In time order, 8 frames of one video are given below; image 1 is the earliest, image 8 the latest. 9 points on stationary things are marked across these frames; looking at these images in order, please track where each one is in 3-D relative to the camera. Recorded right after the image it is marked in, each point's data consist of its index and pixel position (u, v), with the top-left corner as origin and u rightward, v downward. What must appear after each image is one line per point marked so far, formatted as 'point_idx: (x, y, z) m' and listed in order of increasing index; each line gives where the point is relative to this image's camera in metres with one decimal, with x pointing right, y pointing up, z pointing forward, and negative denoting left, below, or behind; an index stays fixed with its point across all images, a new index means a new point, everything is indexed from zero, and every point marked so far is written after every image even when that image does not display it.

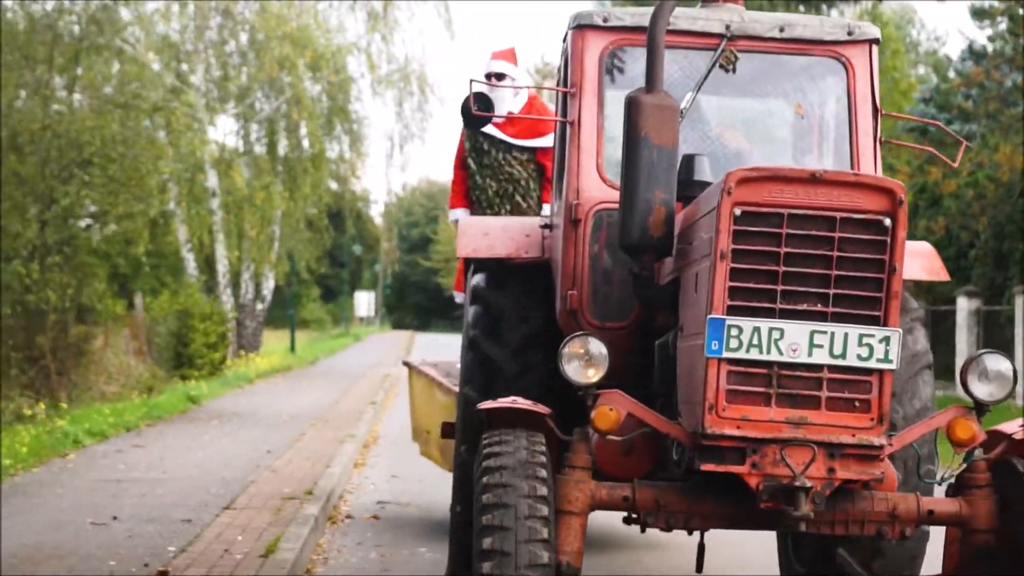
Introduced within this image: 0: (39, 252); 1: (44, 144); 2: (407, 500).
0: (-3.7, +0.3, +13.9) m
1: (-3.7, +1.1, +13.7) m
2: (-0.6, -1.1, +9.5) m
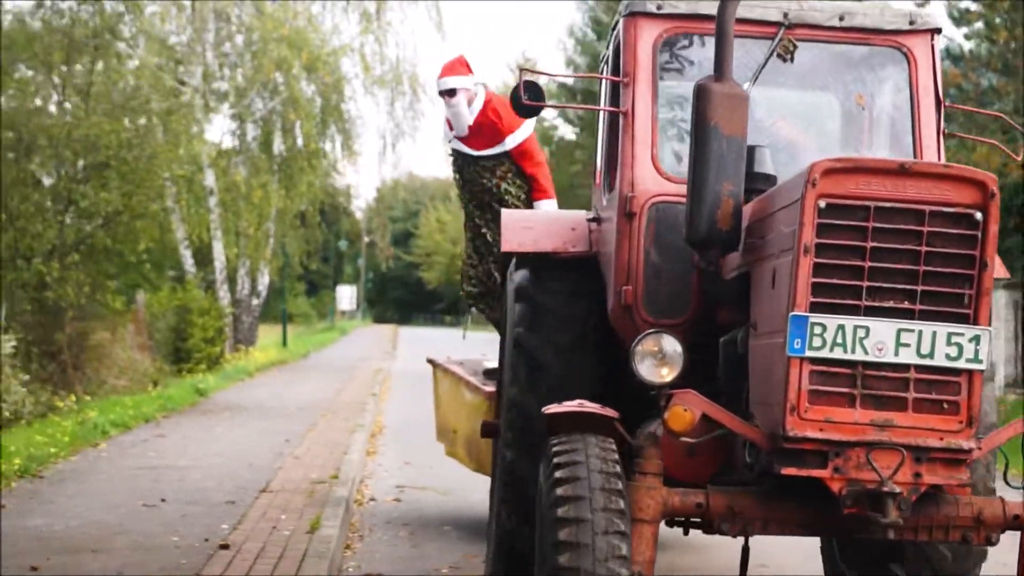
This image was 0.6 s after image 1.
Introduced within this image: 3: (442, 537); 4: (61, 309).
0: (-3.7, +0.3, +14.4) m
1: (-3.7, +1.1, +14.2) m
2: (-0.5, -1.1, +10.1) m
3: (-0.3, -1.1, +7.8) m
4: (-3.9, -0.2, +14.9) m
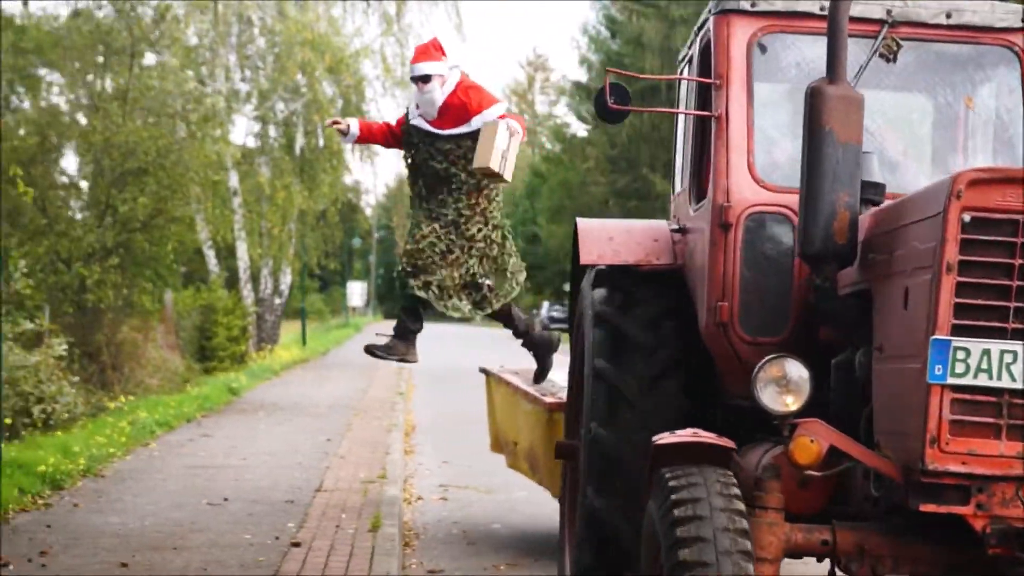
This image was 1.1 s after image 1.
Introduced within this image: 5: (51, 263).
0: (-3.5, +0.3, +14.8) m
1: (-3.4, +1.1, +14.6) m
2: (-0.3, -1.2, +10.4) m
3: (-0.1, -1.1, +8.1) m
4: (-3.6, -0.2, +15.3) m
5: (-3.8, +0.2, +14.4) m
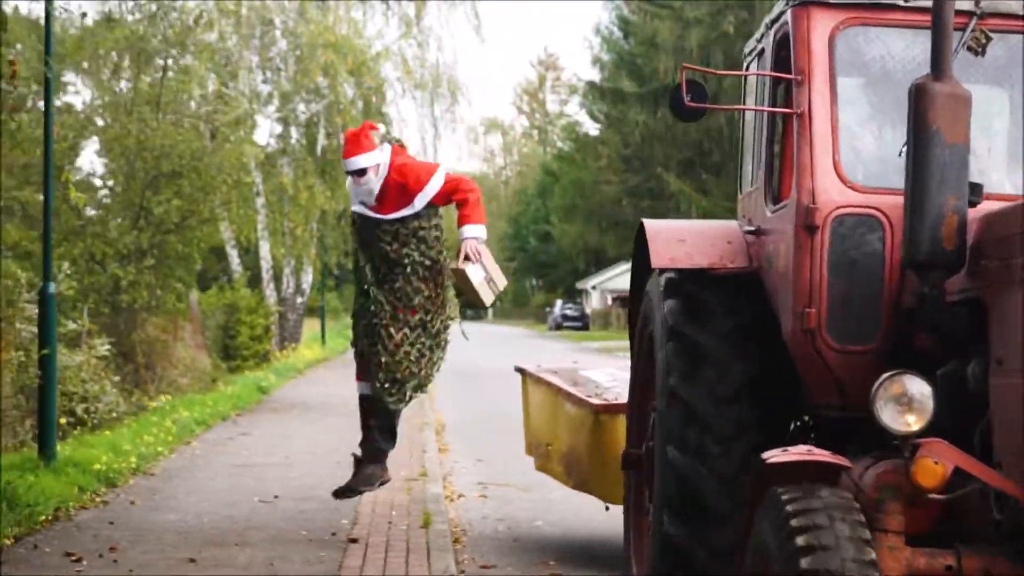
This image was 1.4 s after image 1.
0: (-3.2, +0.3, +15.0) m
1: (-3.2, +1.1, +14.8) m
2: (-0.1, -1.2, +10.6) m
3: (+0.1, -1.2, +8.3) m
4: (-3.4, -0.2, +15.5) m
5: (-3.6, +0.2, +14.6) m
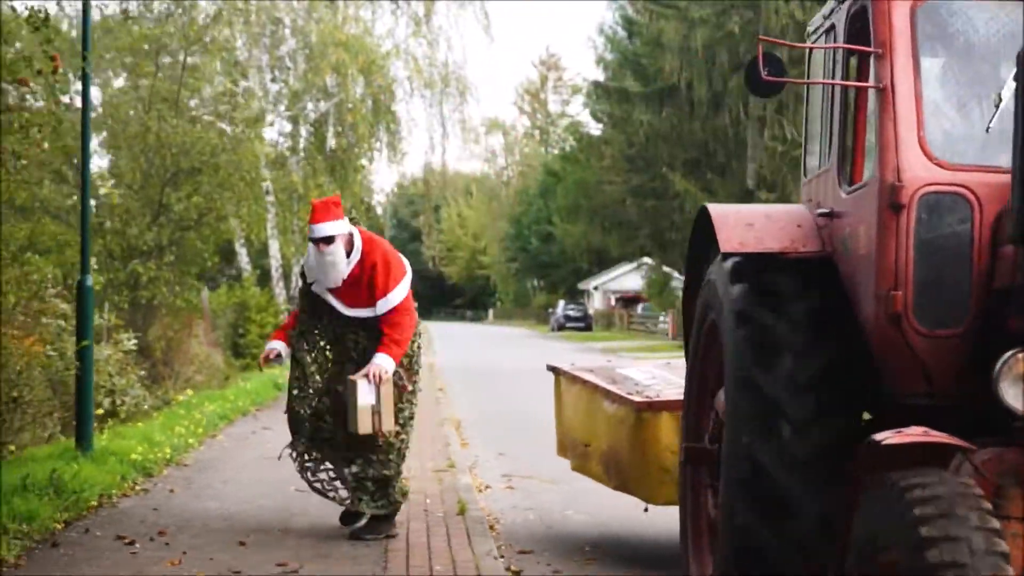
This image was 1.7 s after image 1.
0: (-3.1, +0.3, +15.1) m
1: (-3.0, +1.2, +14.9) m
2: (+0.1, -1.1, +10.7) m
3: (+0.3, -1.1, +8.4) m
4: (-3.2, -0.2, +15.6) m
5: (-3.4, +0.2, +14.7) m
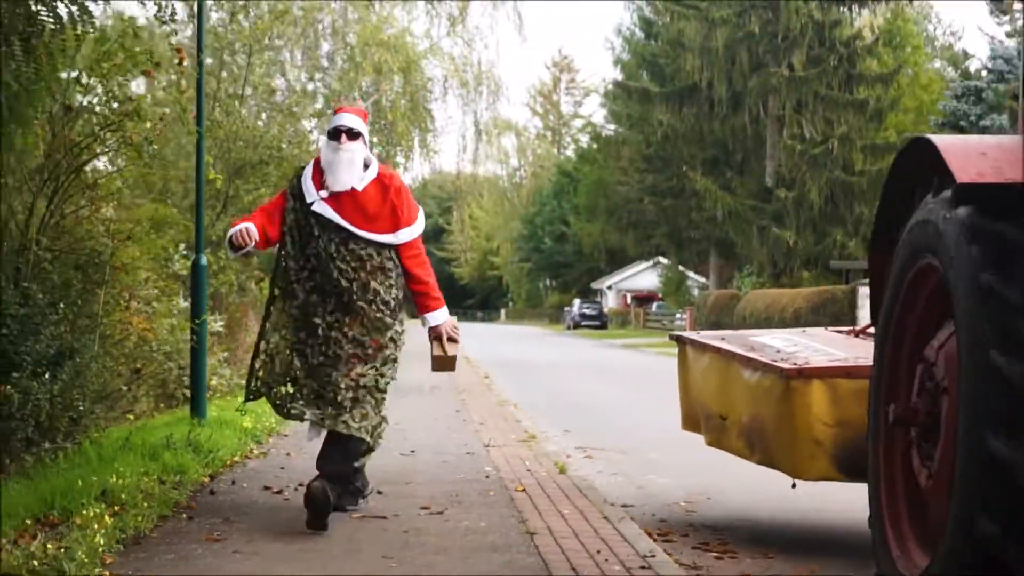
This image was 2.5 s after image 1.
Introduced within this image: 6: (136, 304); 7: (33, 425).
0: (-2.6, +0.4, +15.7) m
1: (-2.6, +1.3, +15.5) m
2: (+0.6, -1.0, +11.3) m
3: (+0.7, -1.0, +9.0) m
4: (-2.7, -0.1, +16.2) m
5: (-2.9, +0.3, +15.3) m
6: (-2.1, -0.1, +9.7) m
7: (-2.1, -0.6, +7.8) m
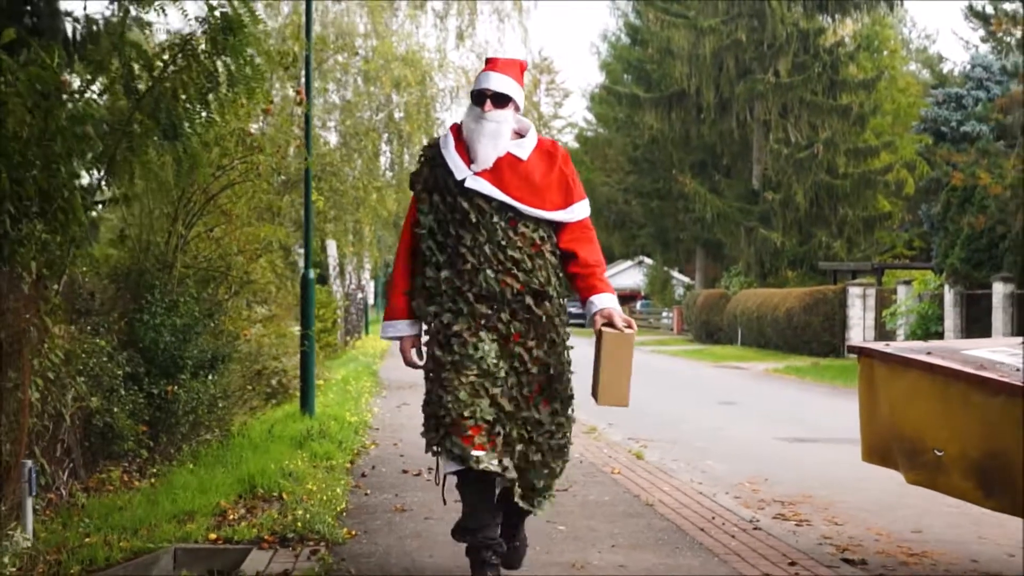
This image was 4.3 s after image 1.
0: (-2.3, +0.3, +16.9) m
1: (-2.2, +1.2, +16.7) m
2: (+1.0, -1.1, +12.6) m
3: (+1.2, -1.1, +10.3) m
4: (-2.4, -0.1, +17.4) m
5: (-2.6, +0.3, +16.6) m
6: (-1.6, -0.2, +10.9) m
7: (-1.7, -0.7, +9.1) m
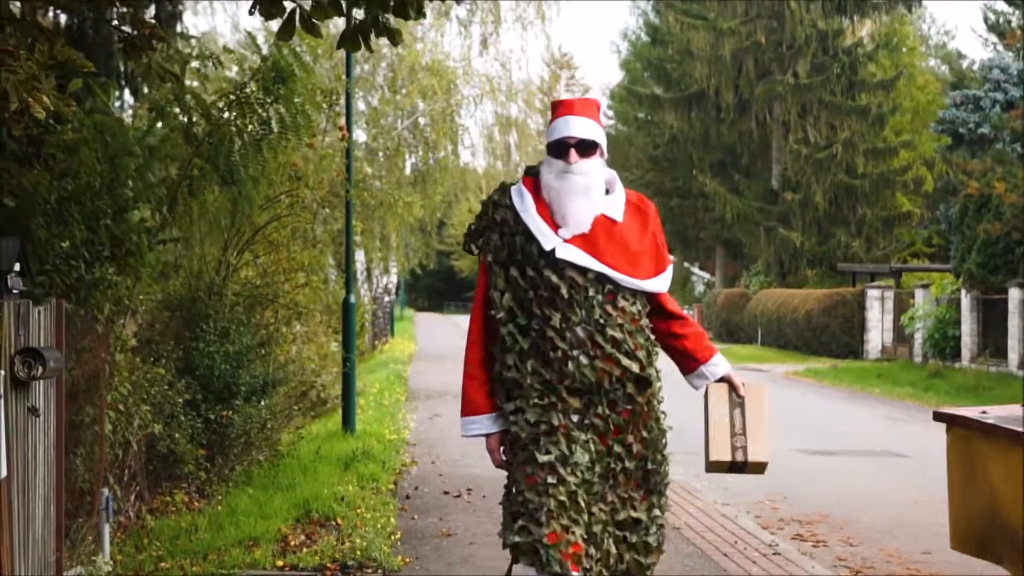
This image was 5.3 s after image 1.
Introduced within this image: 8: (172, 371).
0: (-2.0, +0.2, +17.5) m
1: (-2.0, +1.1, +17.3) m
2: (+1.2, -1.2, +13.1) m
3: (+1.4, -1.2, +10.8) m
4: (-2.1, -0.2, +18.0) m
5: (-2.3, +0.2, +17.1) m
6: (-1.4, -0.3, +11.5) m
7: (-1.5, -0.9, +9.6) m
8: (-1.8, -0.4, +9.1) m
